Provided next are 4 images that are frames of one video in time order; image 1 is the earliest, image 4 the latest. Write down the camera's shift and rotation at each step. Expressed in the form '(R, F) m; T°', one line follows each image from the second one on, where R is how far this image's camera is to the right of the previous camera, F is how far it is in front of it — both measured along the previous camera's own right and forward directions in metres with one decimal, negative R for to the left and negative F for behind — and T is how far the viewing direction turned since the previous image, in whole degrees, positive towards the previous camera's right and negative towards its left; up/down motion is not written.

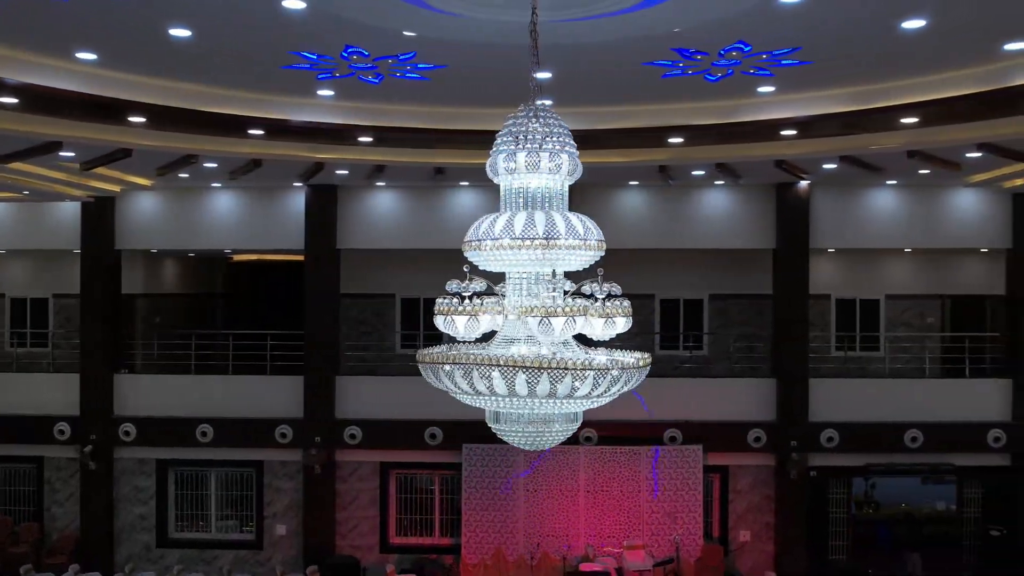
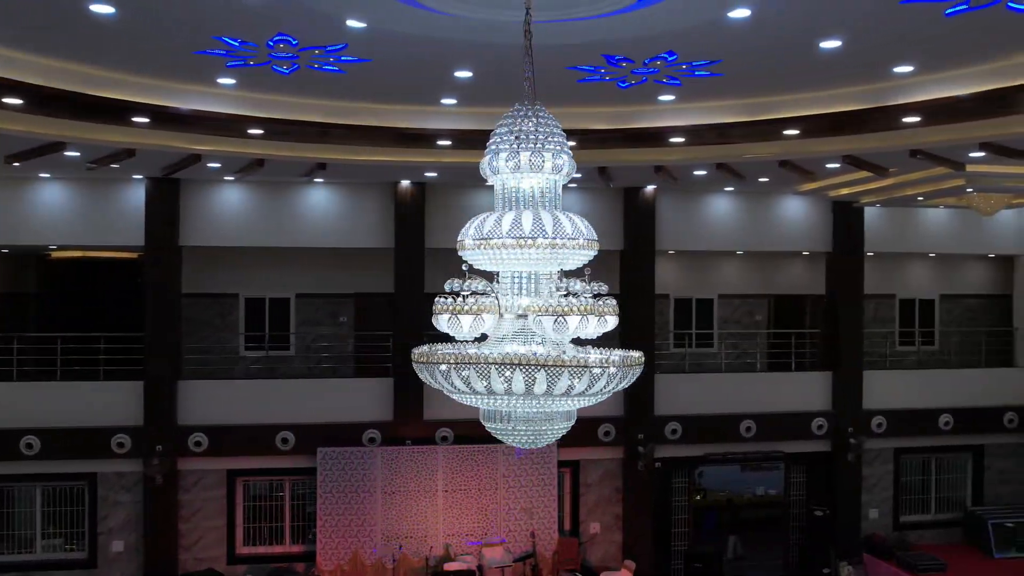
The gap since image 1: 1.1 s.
(-1.1, +0.1) m; +13°
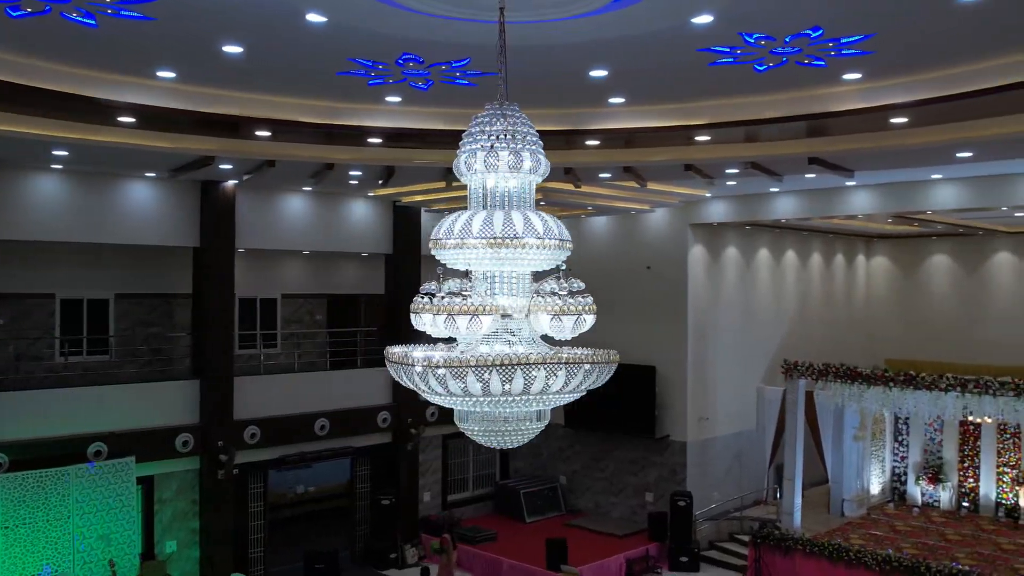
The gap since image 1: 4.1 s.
(-2.9, +0.9) m; +36°
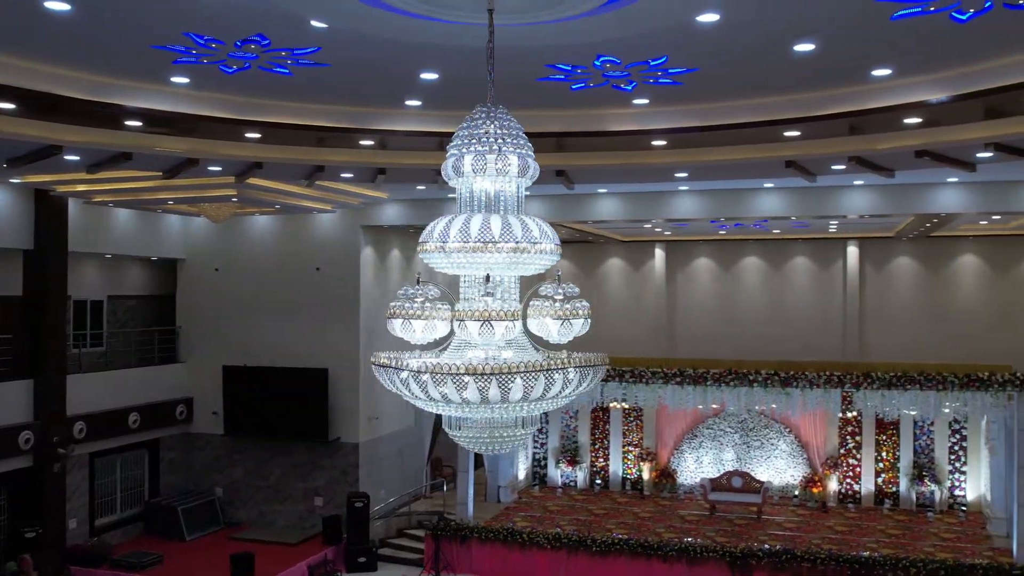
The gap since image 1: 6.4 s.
(-2.3, +0.6) m; +27°
